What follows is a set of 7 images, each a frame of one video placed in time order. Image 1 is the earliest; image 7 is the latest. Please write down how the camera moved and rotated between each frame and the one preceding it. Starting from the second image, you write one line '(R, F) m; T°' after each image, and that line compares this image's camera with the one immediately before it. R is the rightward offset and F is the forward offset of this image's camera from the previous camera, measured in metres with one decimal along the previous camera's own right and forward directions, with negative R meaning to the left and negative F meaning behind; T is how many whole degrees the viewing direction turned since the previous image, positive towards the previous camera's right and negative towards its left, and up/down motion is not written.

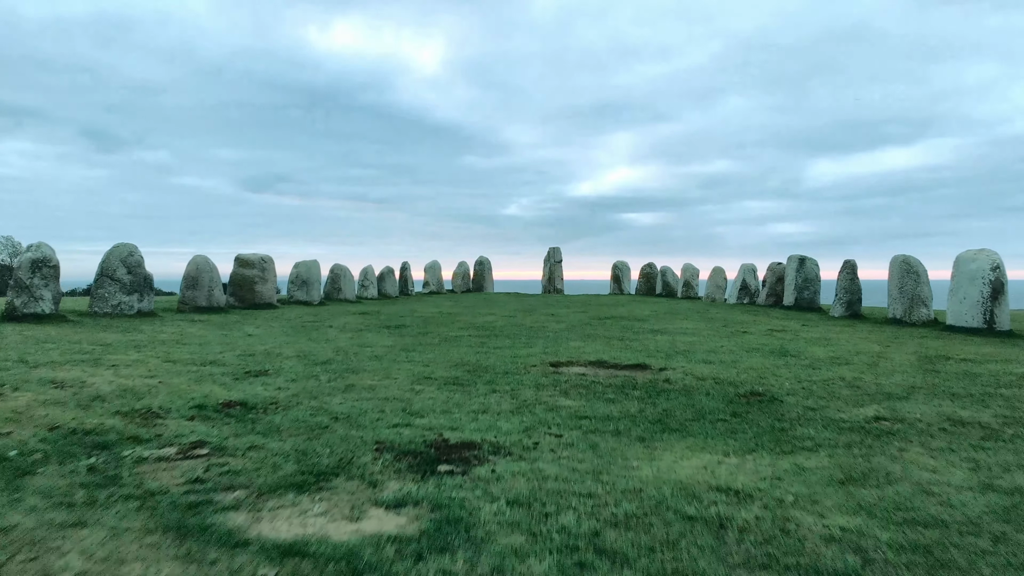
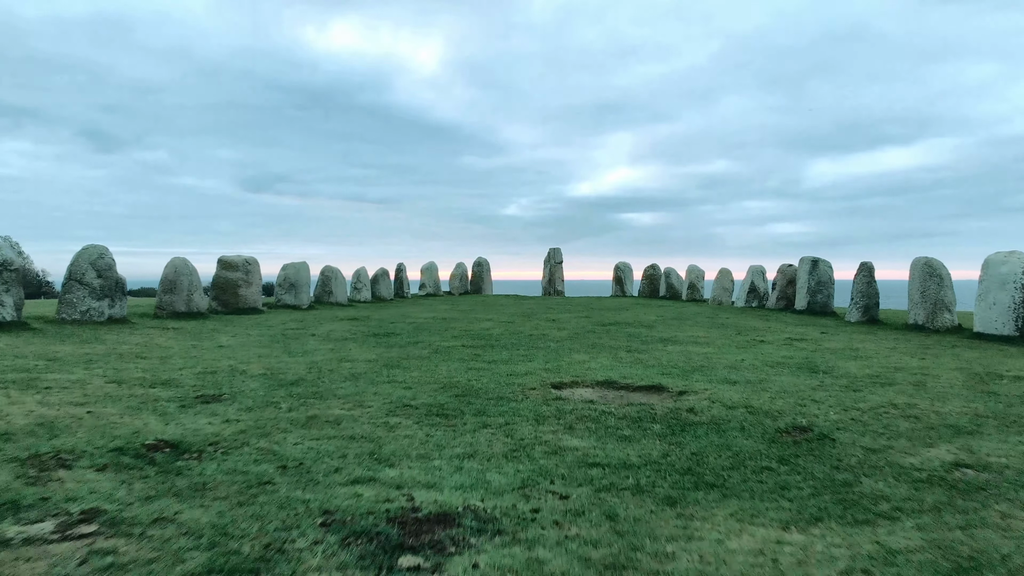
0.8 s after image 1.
(0.0, +0.7) m; 0°
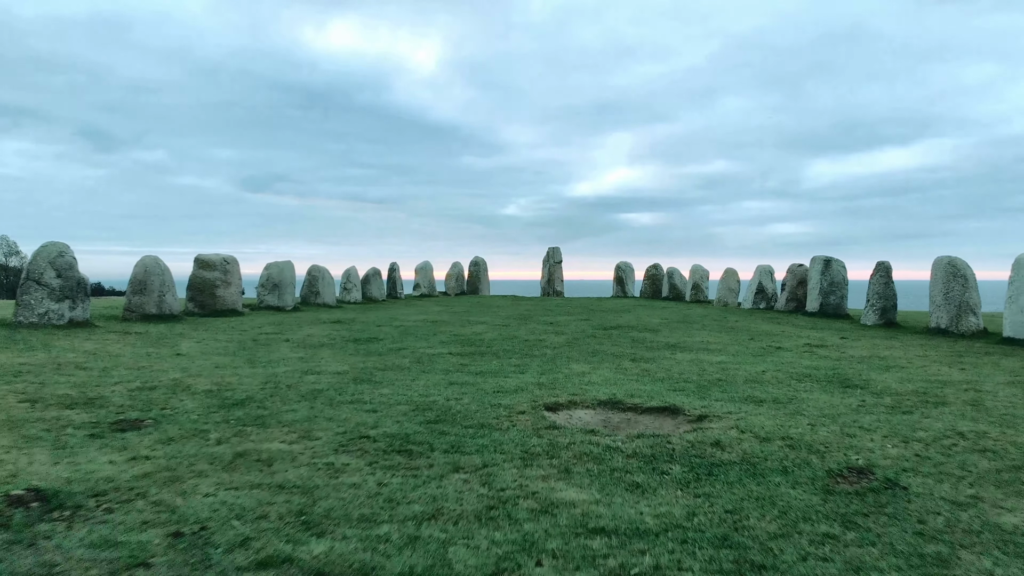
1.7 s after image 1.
(+0.1, +0.8) m; 0°
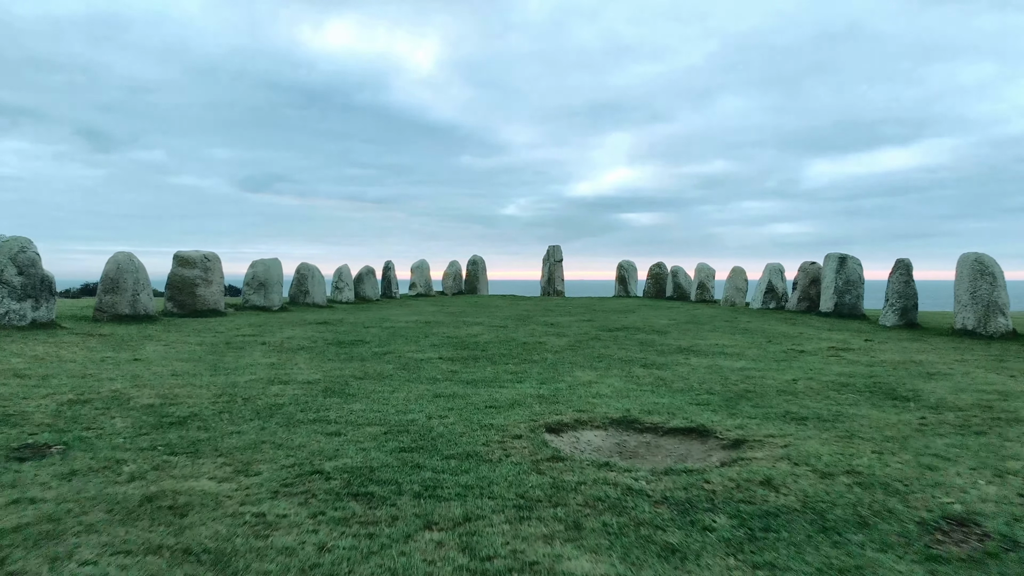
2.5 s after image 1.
(0.0, +0.7) m; 0°
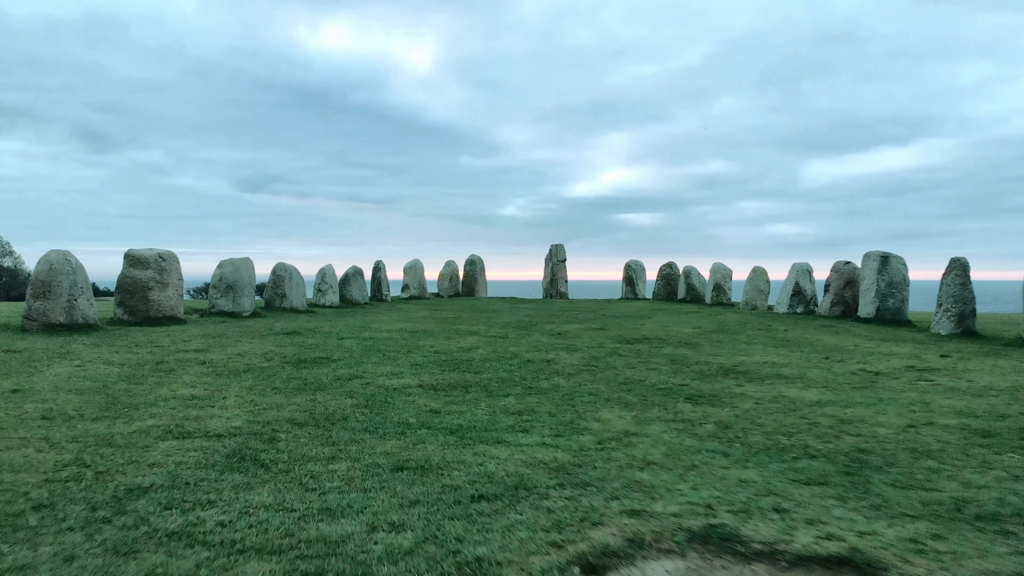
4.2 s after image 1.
(0.0, +1.5) m; 0°
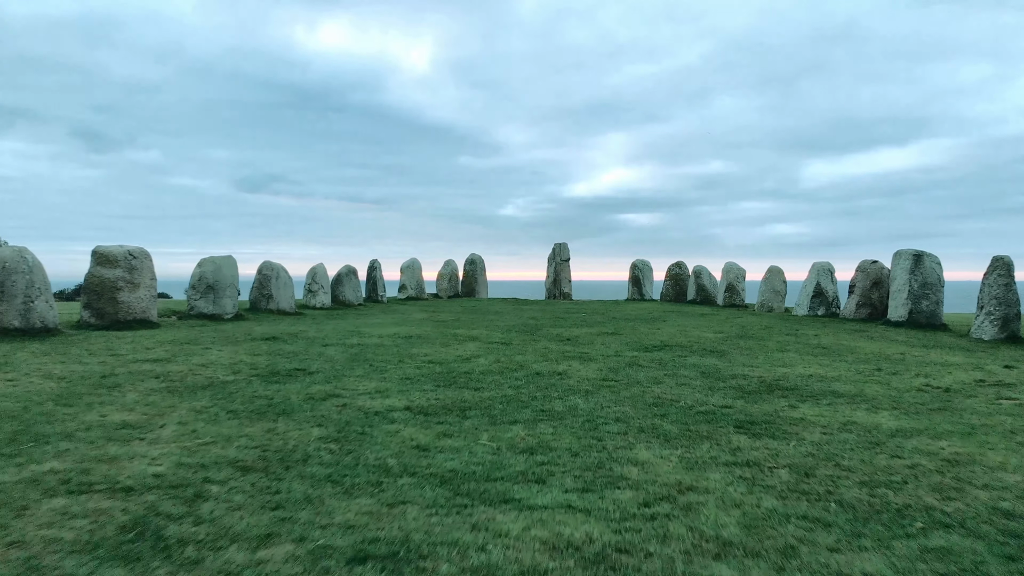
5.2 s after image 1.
(0.0, +0.9) m; 0°
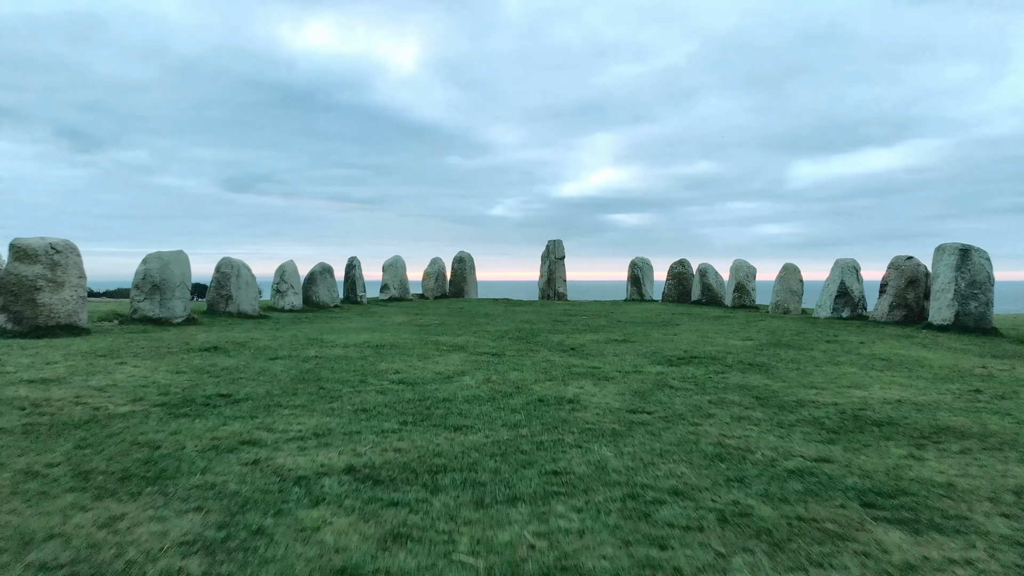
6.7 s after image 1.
(0.0, +1.4) m; +1°
